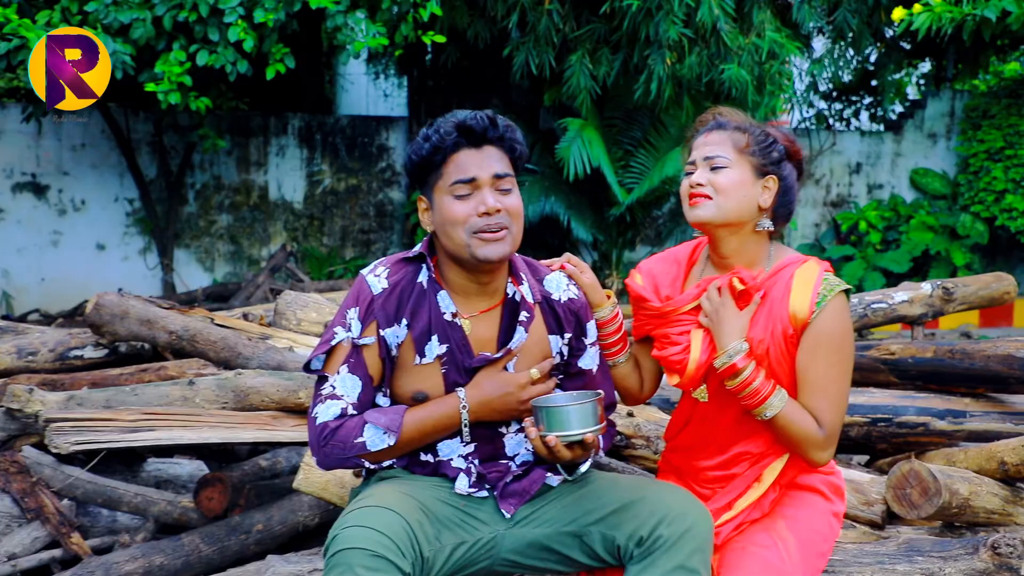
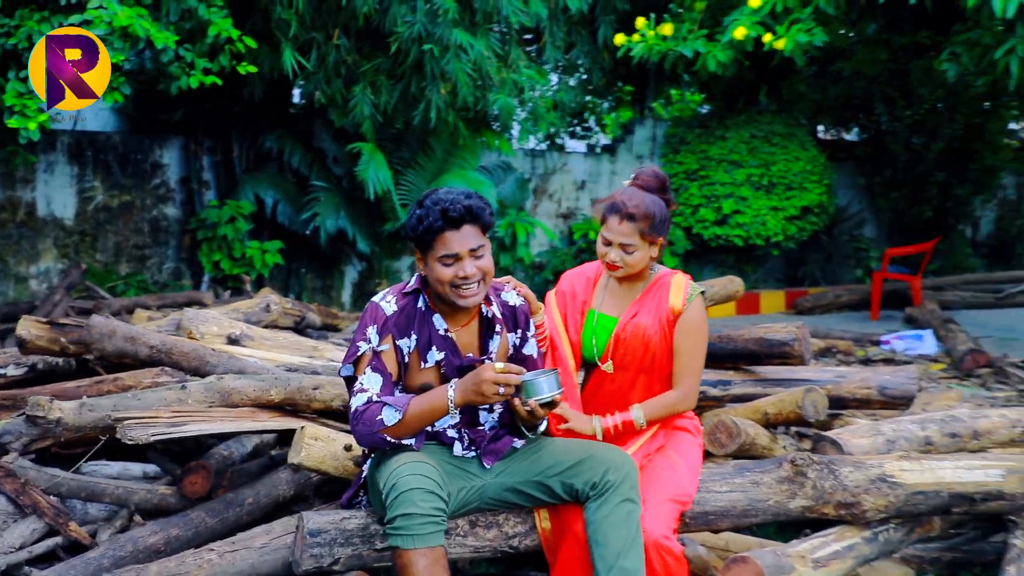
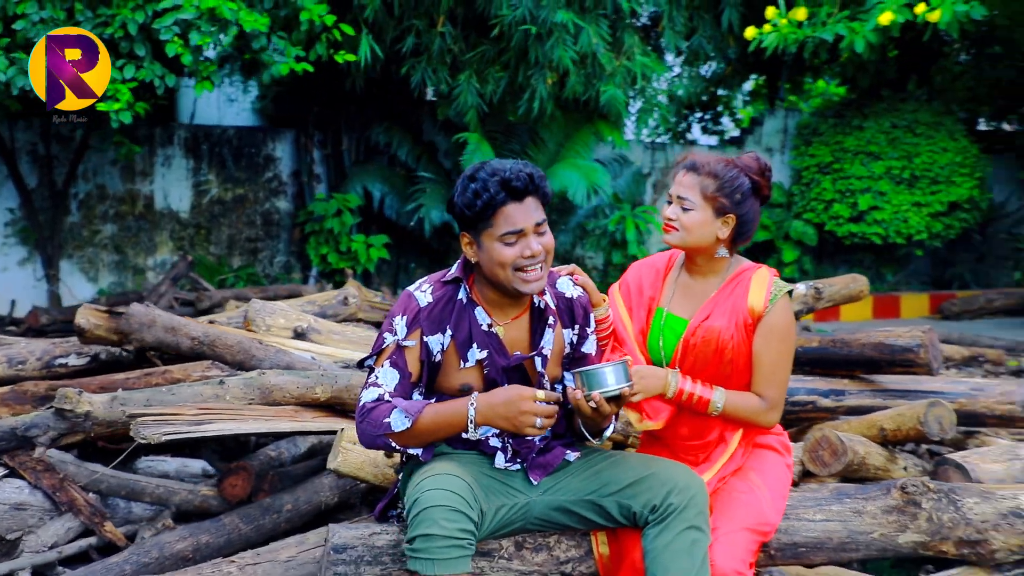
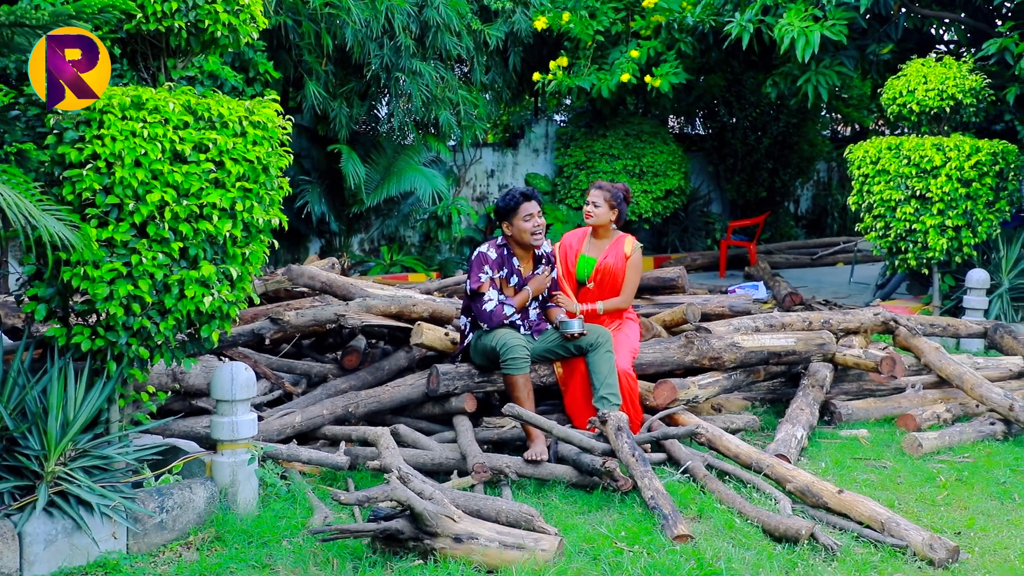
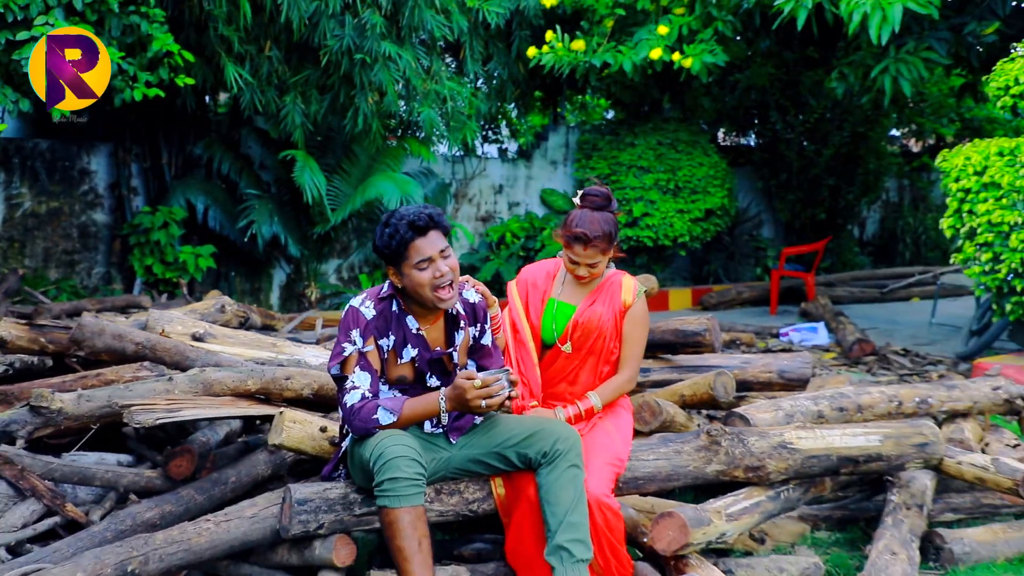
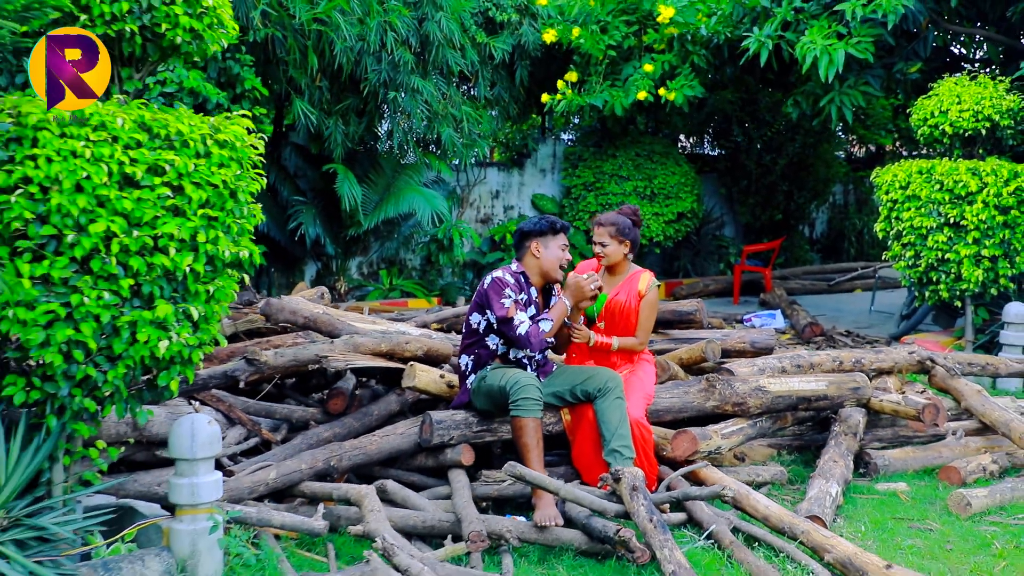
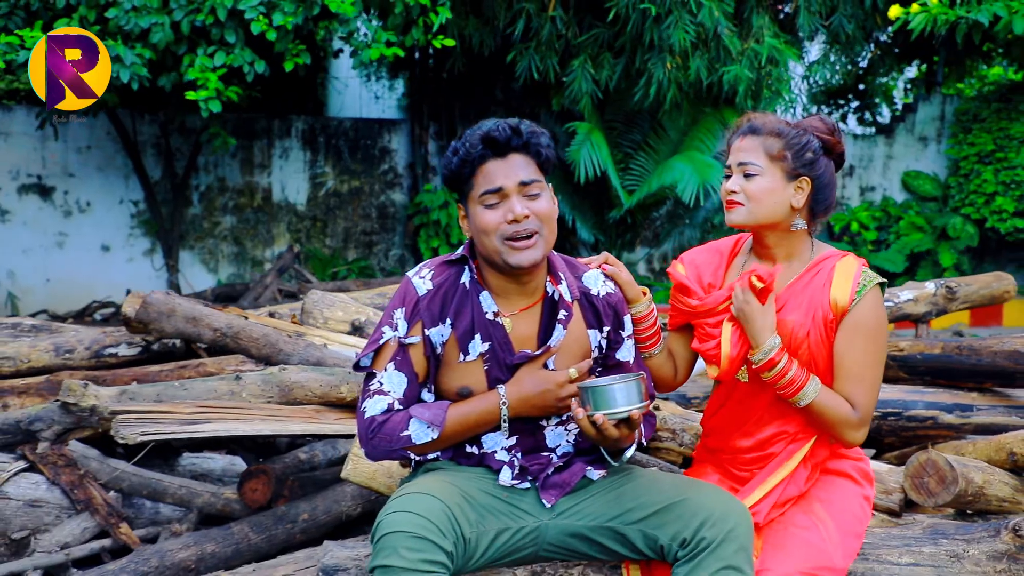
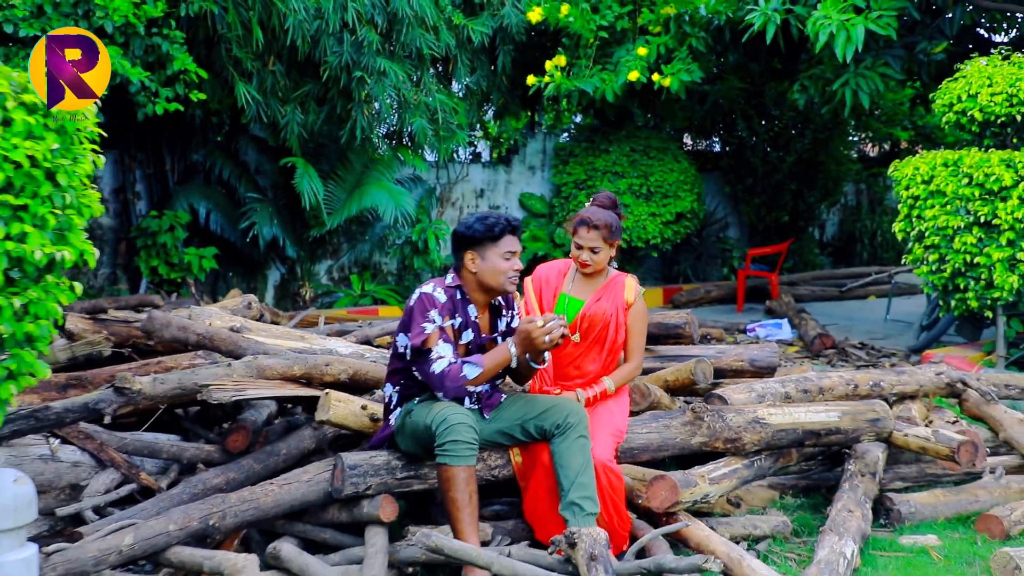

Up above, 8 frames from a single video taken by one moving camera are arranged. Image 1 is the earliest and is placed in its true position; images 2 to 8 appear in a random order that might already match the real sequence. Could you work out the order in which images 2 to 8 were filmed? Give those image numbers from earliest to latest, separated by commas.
7, 3, 2, 5, 8, 6, 4
